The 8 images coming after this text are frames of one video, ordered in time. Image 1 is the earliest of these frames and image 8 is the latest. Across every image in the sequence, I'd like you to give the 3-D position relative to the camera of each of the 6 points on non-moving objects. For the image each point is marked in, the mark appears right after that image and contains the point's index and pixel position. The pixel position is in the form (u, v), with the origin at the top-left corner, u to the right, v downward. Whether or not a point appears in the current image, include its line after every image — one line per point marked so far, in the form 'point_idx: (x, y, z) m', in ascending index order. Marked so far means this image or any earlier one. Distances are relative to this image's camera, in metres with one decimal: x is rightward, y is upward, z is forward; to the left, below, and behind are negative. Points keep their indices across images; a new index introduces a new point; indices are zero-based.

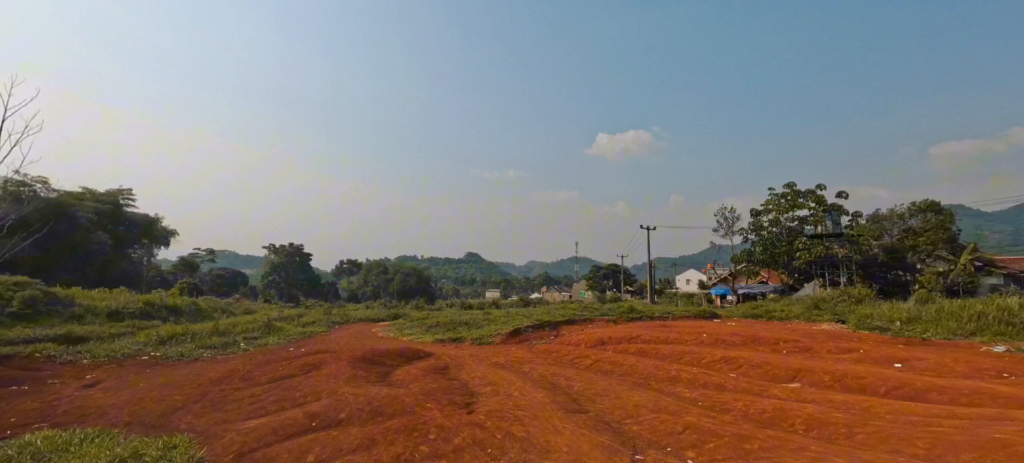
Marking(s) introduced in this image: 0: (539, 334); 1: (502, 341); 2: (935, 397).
0: (+0.9, -3.4, +16.2) m
1: (-0.3, -3.4, +15.1) m
2: (+8.8, -3.5, +10.3) m
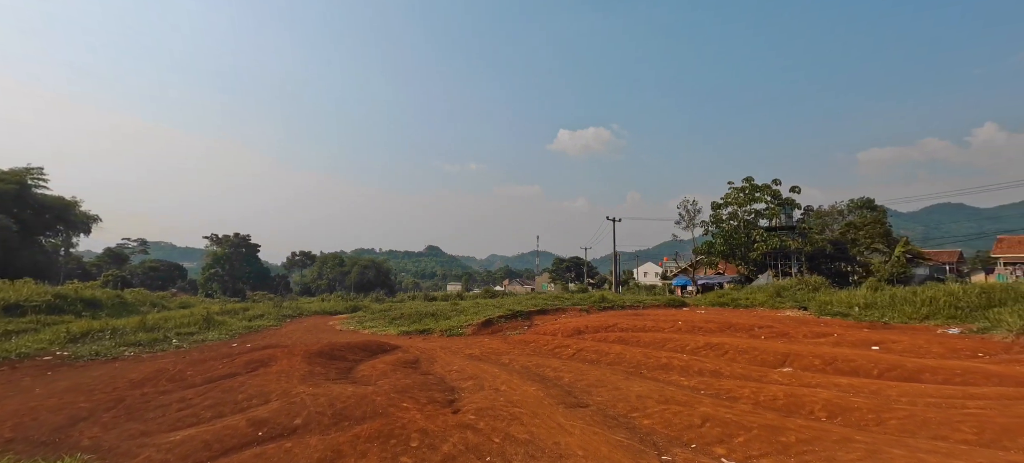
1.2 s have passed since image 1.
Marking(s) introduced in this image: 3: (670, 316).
0: (0.0, -2.9, +15.2) m
1: (-1.1, -2.9, +14.0) m
2: (+8.4, -3.0, +9.9) m
3: (+6.3, -3.4, +19.5) m
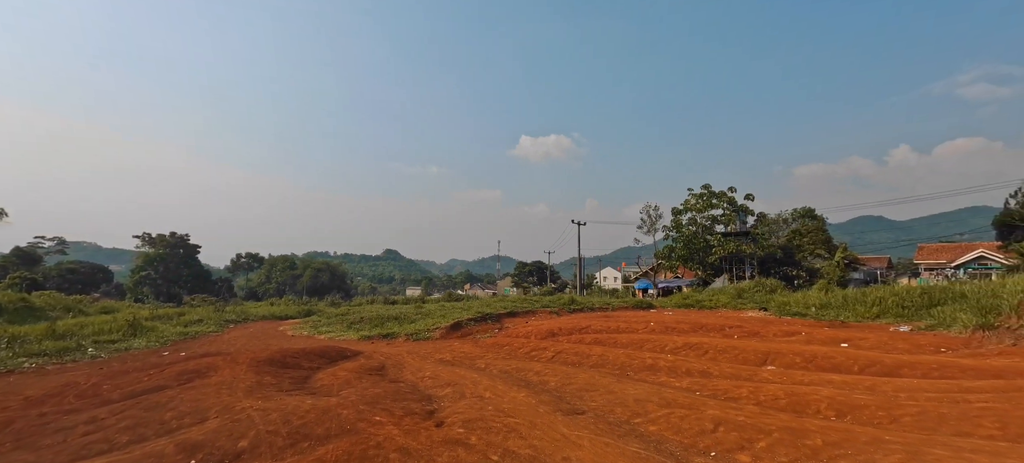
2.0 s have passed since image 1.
0: (-0.9, -2.8, +14.3) m
1: (-1.9, -2.8, +13.0) m
2: (+8.0, -2.8, +9.8) m
3: (+5.0, -3.4, +19.1) m
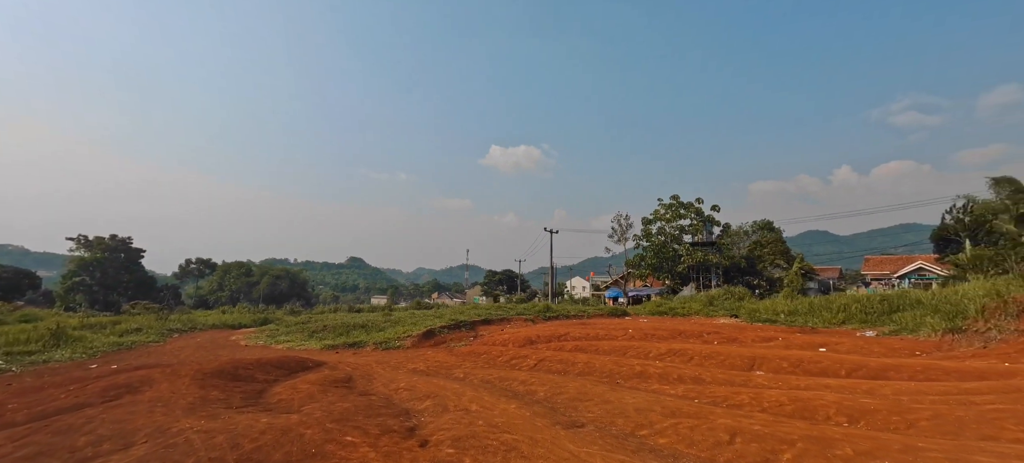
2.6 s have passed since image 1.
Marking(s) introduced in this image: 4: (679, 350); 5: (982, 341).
0: (-1.6, -2.9, +13.5) m
1: (-2.5, -2.8, +12.1) m
2: (+7.6, -2.8, +9.6) m
3: (+3.9, -3.6, +18.7) m
4: (+4.4, -3.1, +12.8) m
5: (+12.6, -2.9, +13.0) m
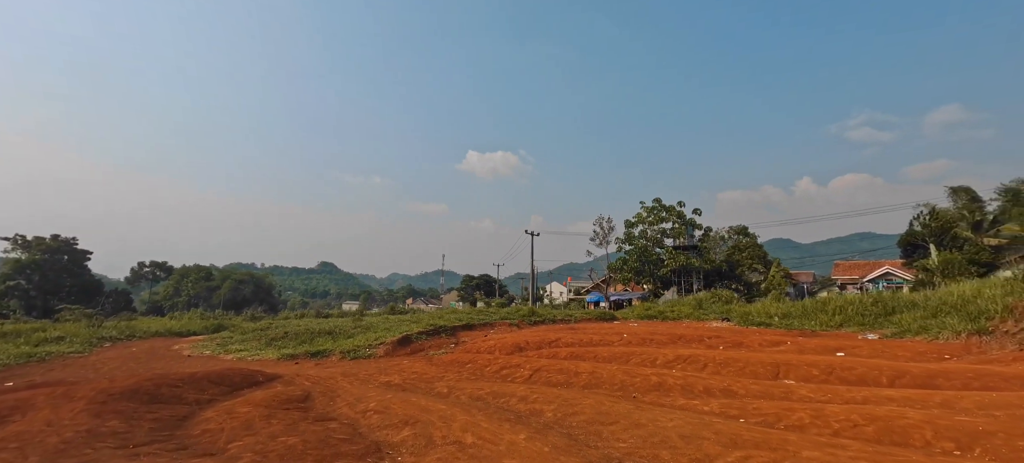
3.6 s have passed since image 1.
0: (-1.9, -2.7, +11.9) m
1: (-2.7, -2.6, +10.4) m
2: (+7.5, -2.6, +8.4) m
3: (+3.4, -3.5, +17.3) m
4: (+4.1, -2.9, +11.5) m
5: (+12.4, -2.8, +12.0) m
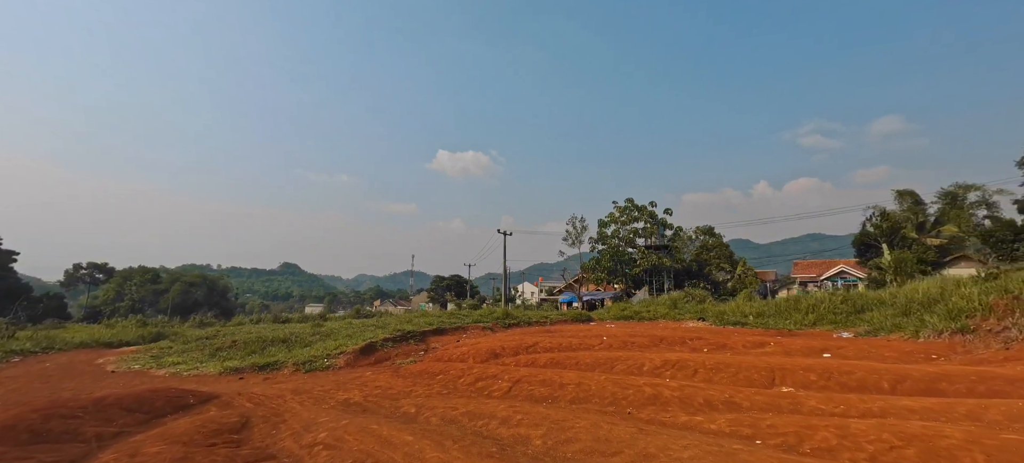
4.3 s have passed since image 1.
0: (-2.4, -2.6, +10.8) m
1: (-3.1, -2.5, +9.3) m
2: (+7.1, -2.5, +7.9) m
3: (+2.6, -3.4, +16.5) m
4: (+3.6, -2.8, +10.8) m
5: (+11.8, -2.7, +11.8) m
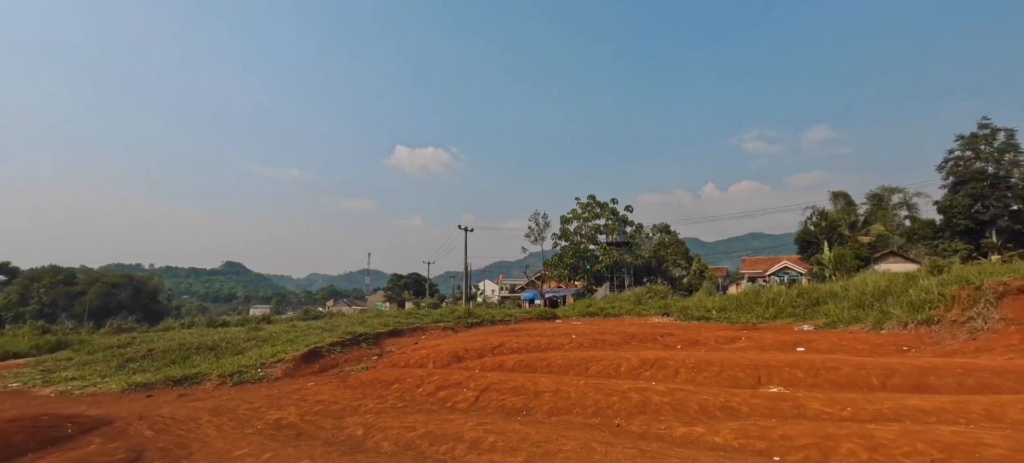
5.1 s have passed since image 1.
0: (-3.1, -2.4, +9.6) m
1: (-3.7, -2.3, +8.0) m
2: (+6.6, -2.3, +7.5) m
3: (+1.3, -3.2, +15.7) m
4: (+2.9, -2.6, +10.0) m
5: (+10.9, -2.4, +11.8) m
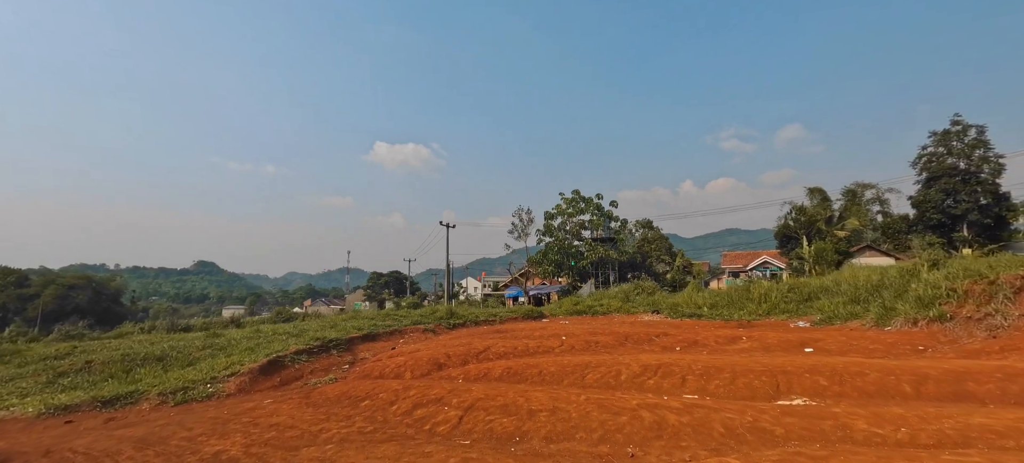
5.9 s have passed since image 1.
0: (-3.3, -2.3, +8.5) m
1: (-3.9, -2.2, +6.9) m
2: (+6.5, -2.2, +6.7) m
3: (+1.0, -3.0, +14.8) m
4: (+2.7, -2.5, +9.1) m
5: (+10.7, -2.2, +11.1) m
